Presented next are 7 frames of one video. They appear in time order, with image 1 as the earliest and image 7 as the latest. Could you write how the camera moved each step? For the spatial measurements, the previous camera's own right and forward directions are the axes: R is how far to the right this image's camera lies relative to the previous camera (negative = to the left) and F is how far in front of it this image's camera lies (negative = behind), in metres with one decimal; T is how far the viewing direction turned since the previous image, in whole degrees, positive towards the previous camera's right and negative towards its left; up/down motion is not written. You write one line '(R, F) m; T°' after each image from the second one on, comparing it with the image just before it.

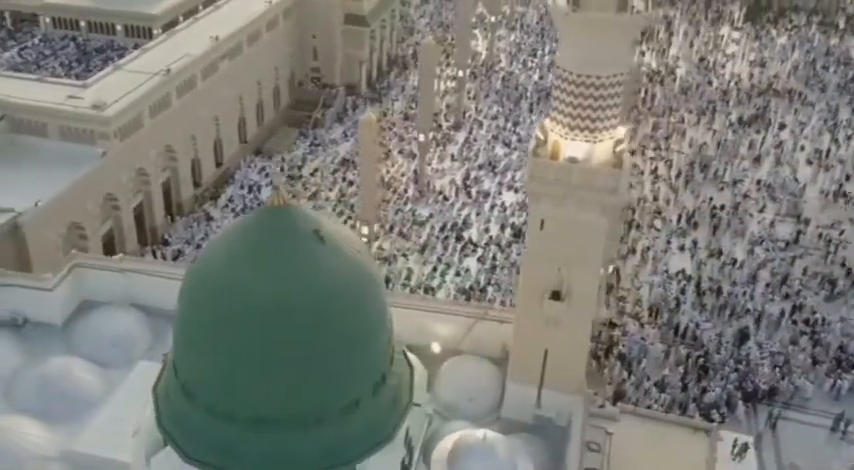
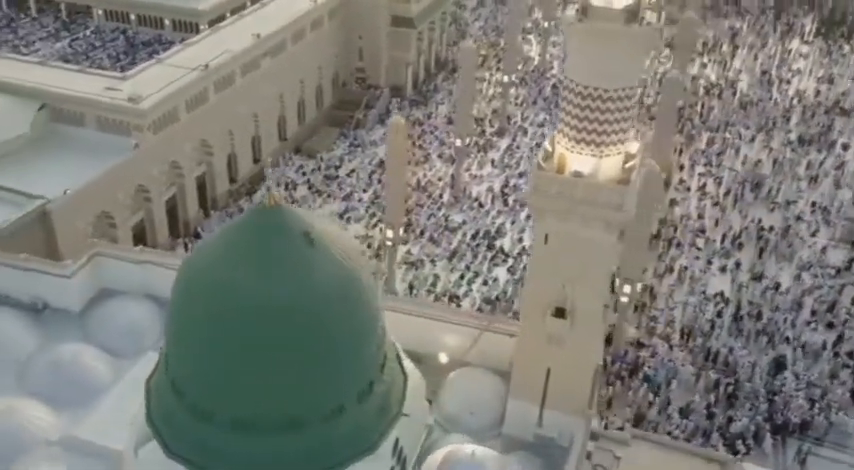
(+0.9, +0.3) m; -5°
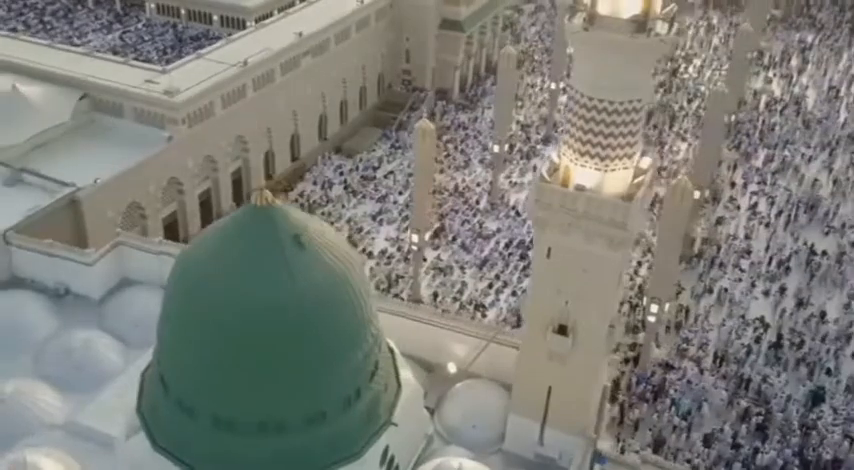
(+0.9, +0.2) m; -5°
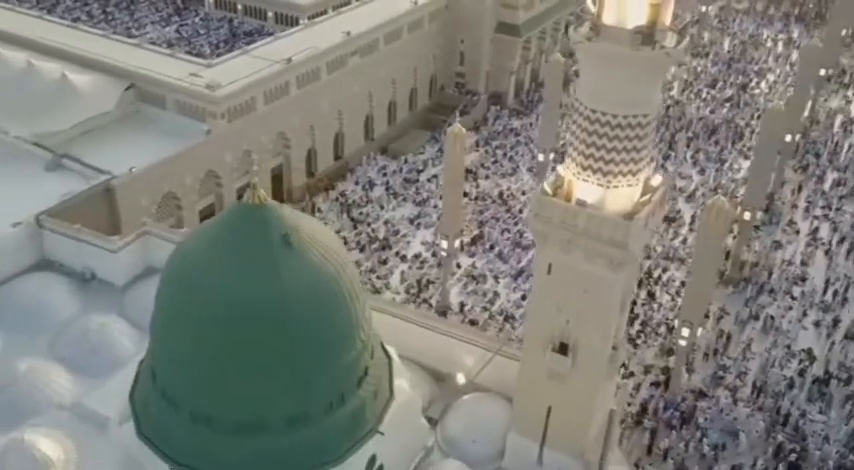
(+1.0, +0.3) m; -6°
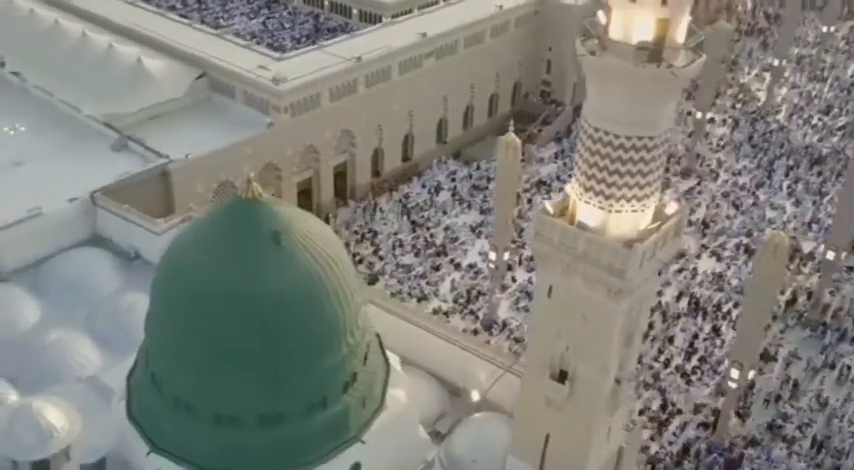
(+1.5, +0.4) m; -9°
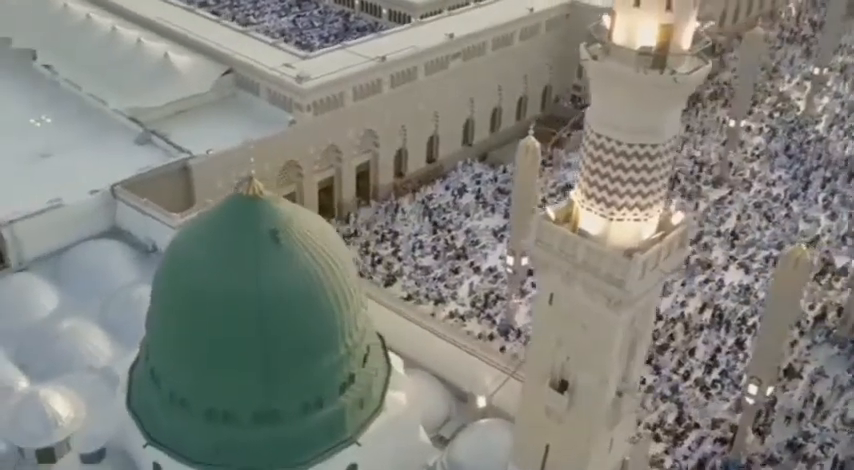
(+0.5, +0.1) m; -3°
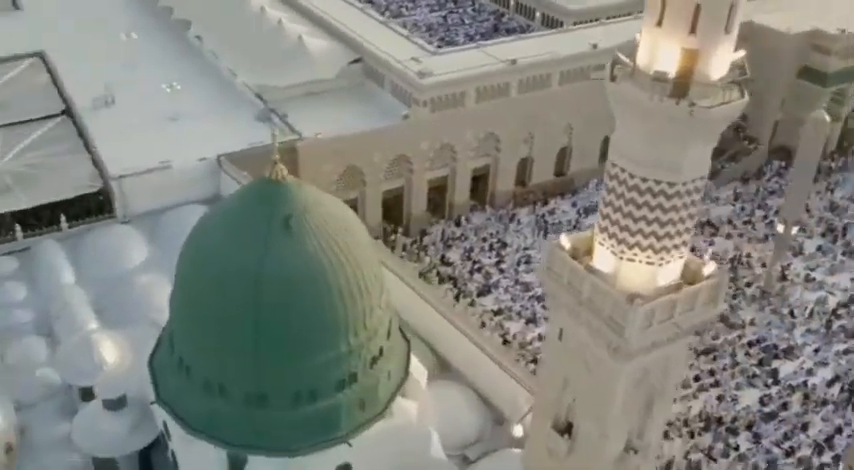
(+2.0, +0.8) m; -14°
